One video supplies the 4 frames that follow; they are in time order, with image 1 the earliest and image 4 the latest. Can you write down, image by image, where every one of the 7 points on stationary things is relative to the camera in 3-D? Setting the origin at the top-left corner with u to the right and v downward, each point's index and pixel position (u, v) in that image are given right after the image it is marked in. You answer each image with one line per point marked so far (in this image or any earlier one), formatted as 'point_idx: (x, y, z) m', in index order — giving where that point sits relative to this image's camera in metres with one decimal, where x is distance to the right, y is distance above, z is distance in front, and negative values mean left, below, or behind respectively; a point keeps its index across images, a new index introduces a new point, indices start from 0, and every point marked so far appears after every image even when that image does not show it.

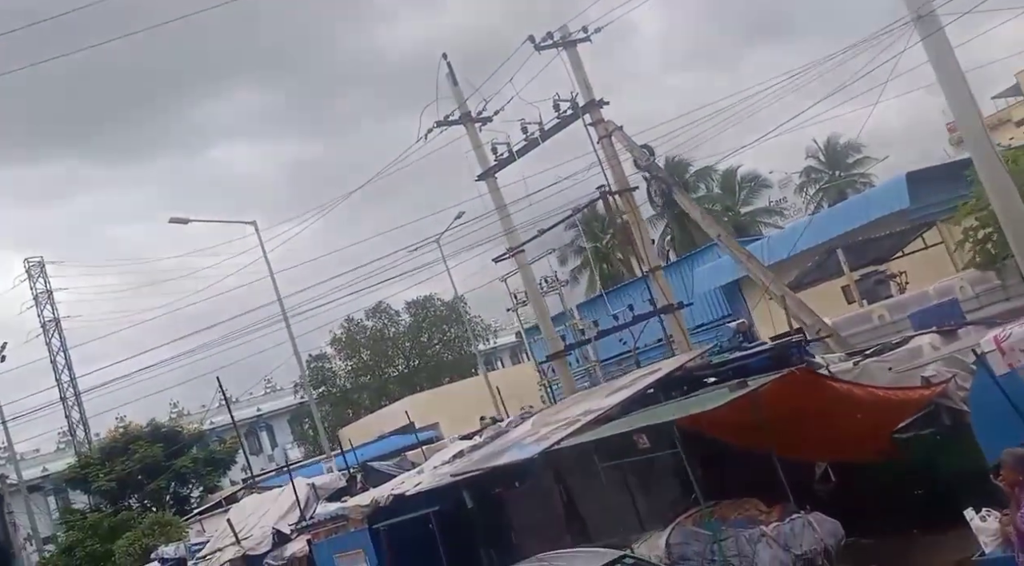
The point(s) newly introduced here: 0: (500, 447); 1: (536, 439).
0: (-0.1, -1.8, +12.0) m
1: (+0.3, -1.6, +10.9) m
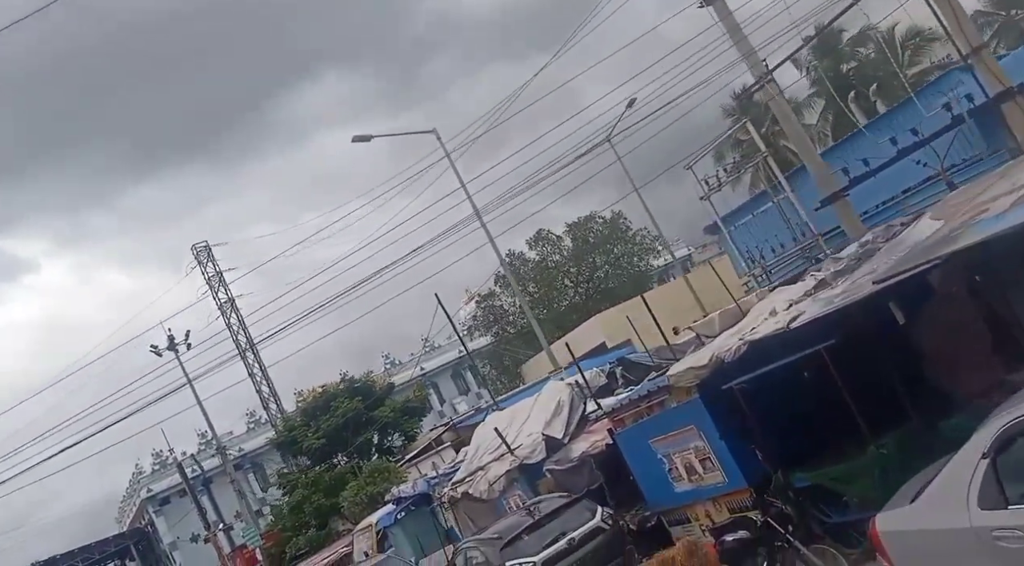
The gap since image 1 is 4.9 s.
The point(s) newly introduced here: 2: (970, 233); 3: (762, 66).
0: (+3.4, +0.3, +8.9) m
1: (+3.6, +0.6, +7.8) m
2: (+3.4, +0.4, +7.9) m
3: (+4.4, +3.8, +18.8) m
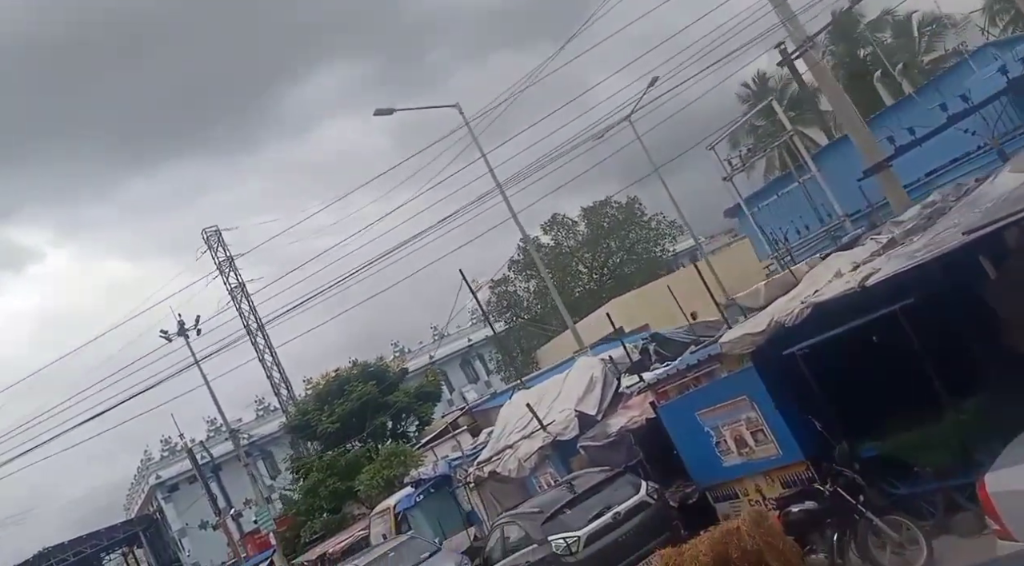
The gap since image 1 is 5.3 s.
0: (+3.9, +0.7, +8.4) m
1: (+4.0, +0.9, +7.3) m
2: (+3.8, +0.7, +7.3) m
3: (+5.0, +4.3, +18.2) m
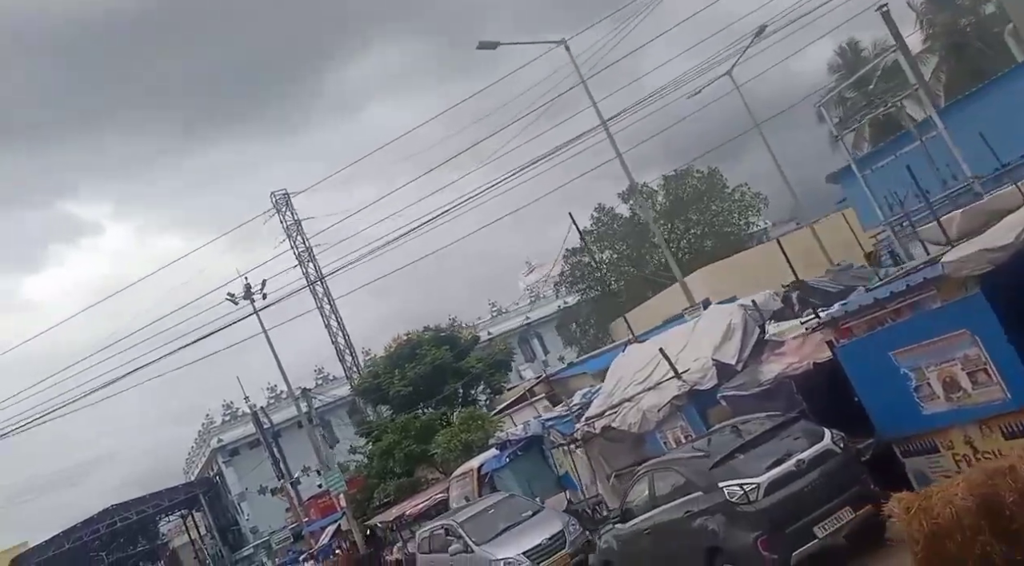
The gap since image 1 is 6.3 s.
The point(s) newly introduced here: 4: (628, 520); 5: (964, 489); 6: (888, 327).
0: (+5.5, +1.4, +6.5) m
1: (+5.6, +1.6, +5.4) m
2: (+5.4, +1.4, +5.5) m
3: (+7.2, +5.1, +16.2) m
4: (+1.6, -3.2, +14.5) m
5: (+3.2, -1.5, +7.6) m
6: (+4.0, -0.4, +11.4) m
